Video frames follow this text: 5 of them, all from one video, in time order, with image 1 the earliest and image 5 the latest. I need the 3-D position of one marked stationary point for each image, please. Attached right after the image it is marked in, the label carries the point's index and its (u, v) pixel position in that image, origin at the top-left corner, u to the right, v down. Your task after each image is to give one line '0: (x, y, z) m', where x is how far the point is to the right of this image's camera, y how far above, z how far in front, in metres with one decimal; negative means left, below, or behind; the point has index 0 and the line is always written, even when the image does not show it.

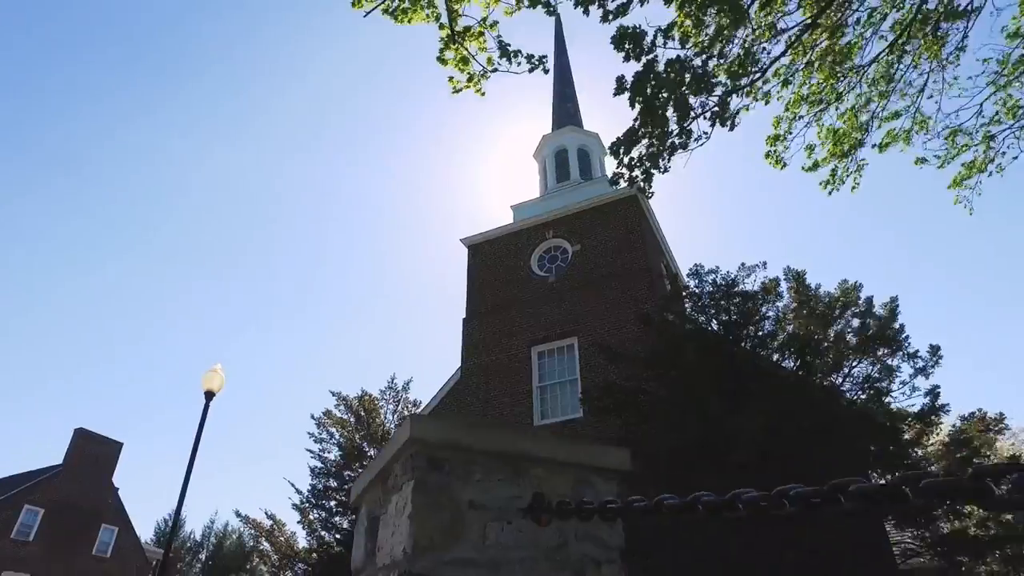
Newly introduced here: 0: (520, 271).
0: (+0.2, +0.6, +16.8) m
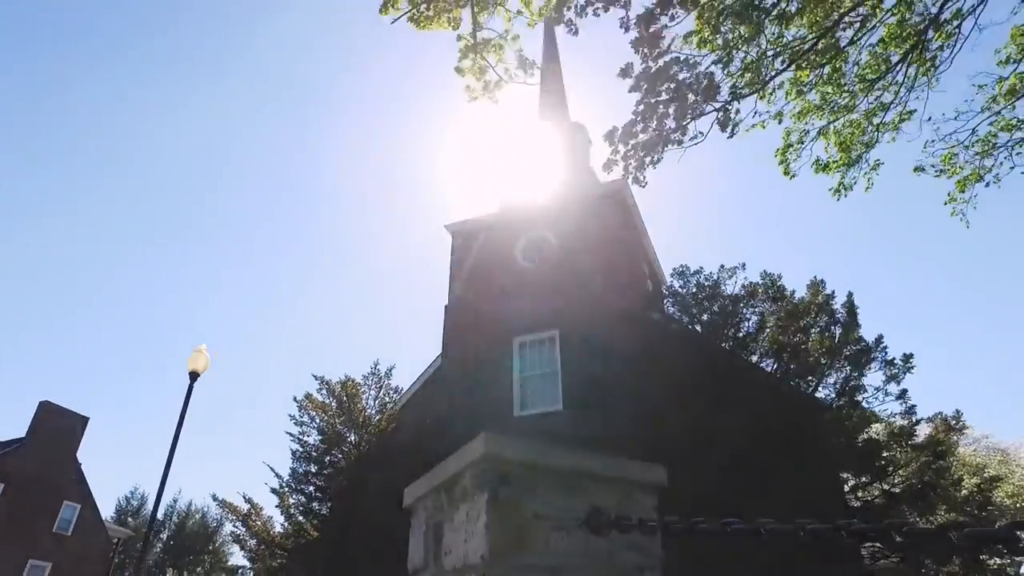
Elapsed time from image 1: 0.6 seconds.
0: (-0.2, +0.8, +16.8) m
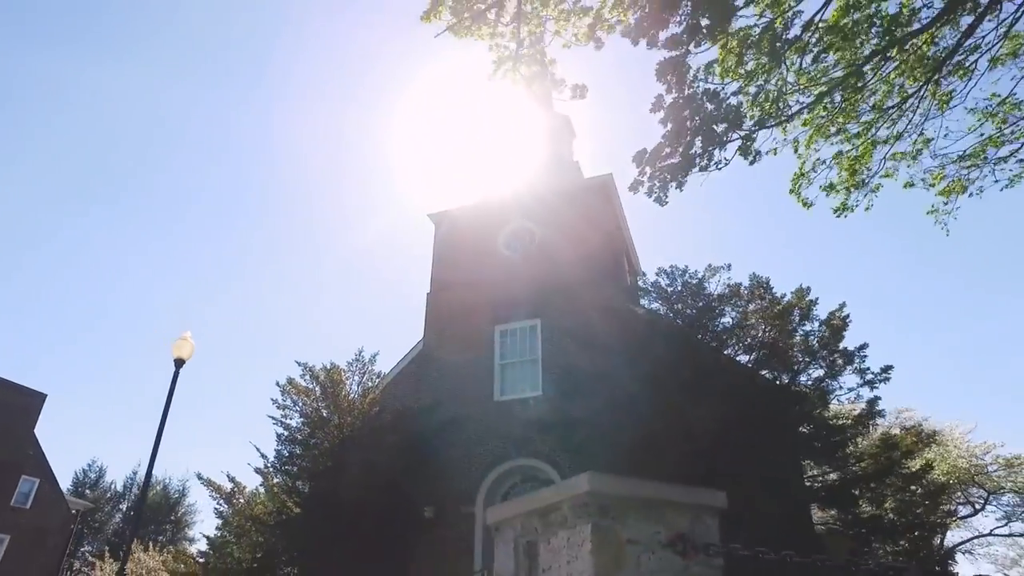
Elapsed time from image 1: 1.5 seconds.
0: (-0.8, +1.2, +16.8) m
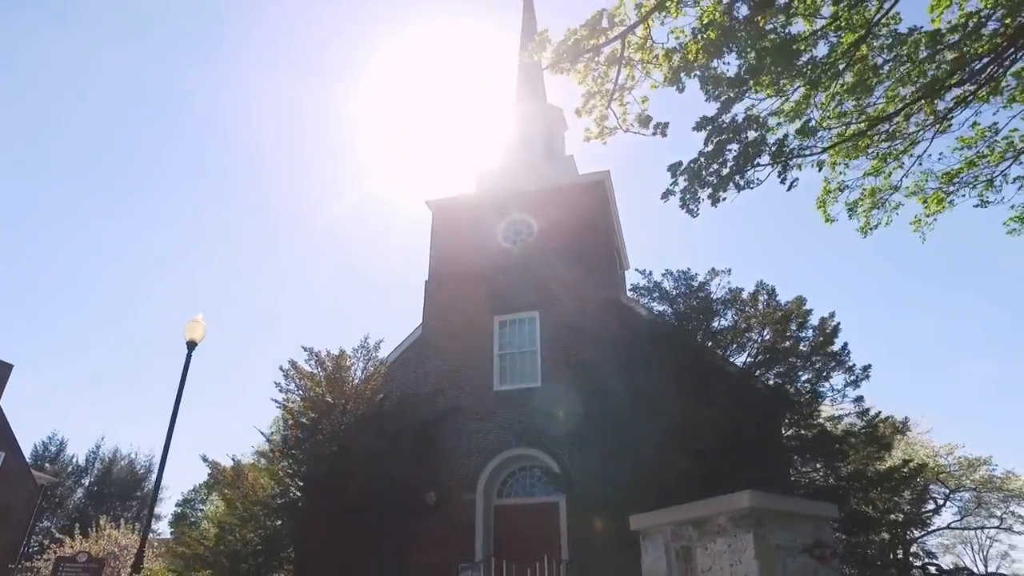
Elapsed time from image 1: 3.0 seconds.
0: (-1.0, +1.4, +17.6) m
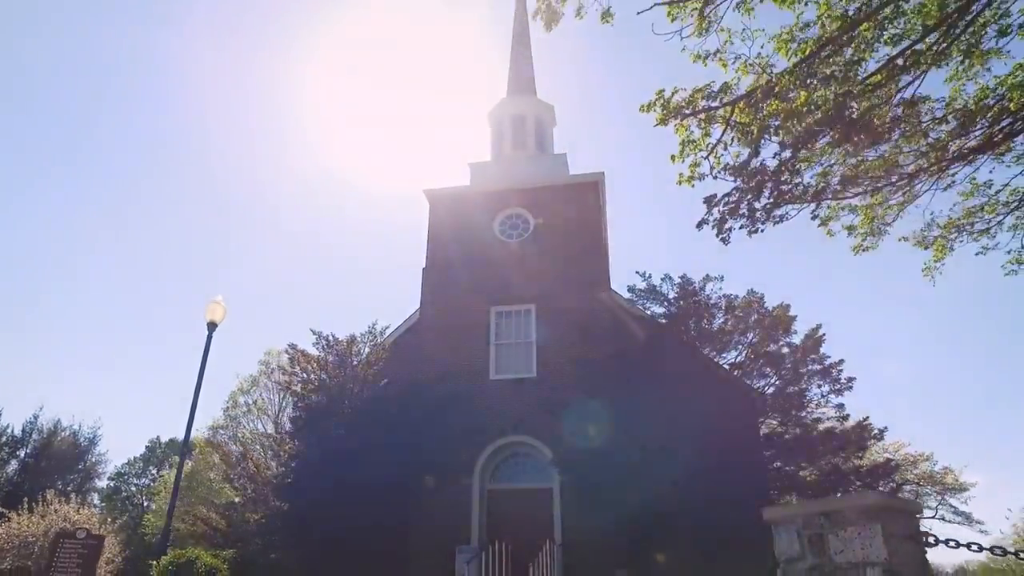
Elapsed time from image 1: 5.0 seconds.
0: (-0.7, +0.7, +19.4) m
